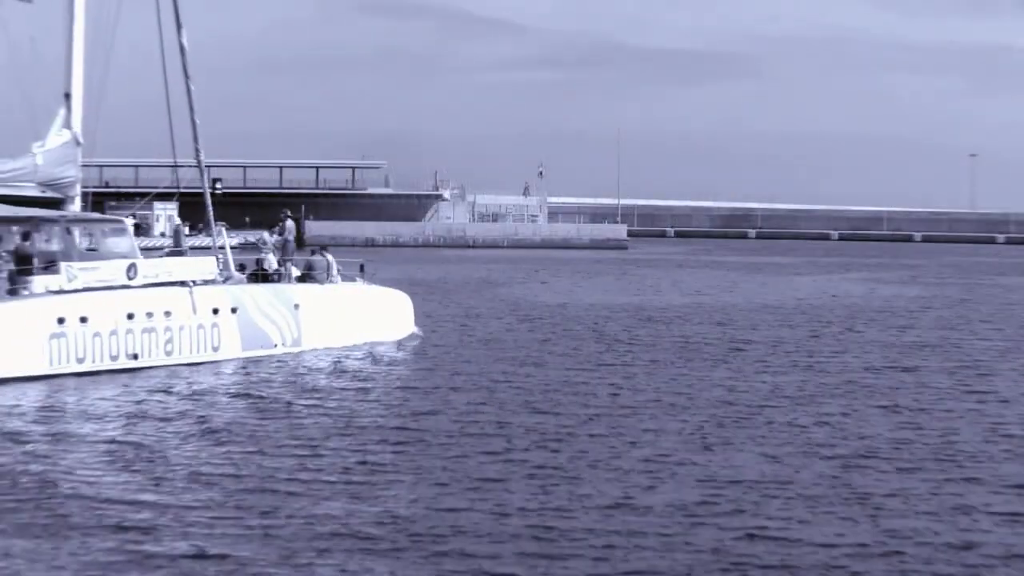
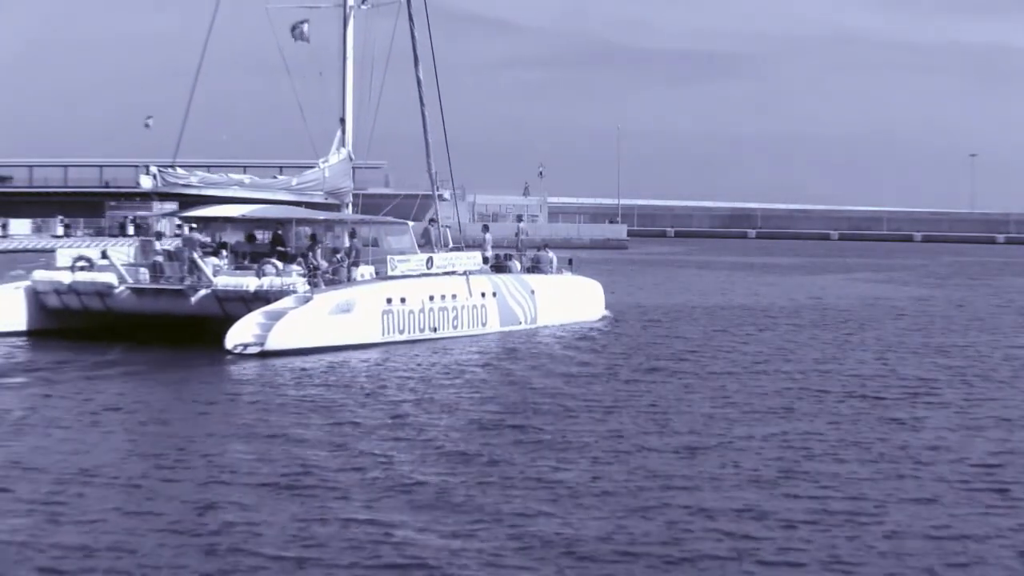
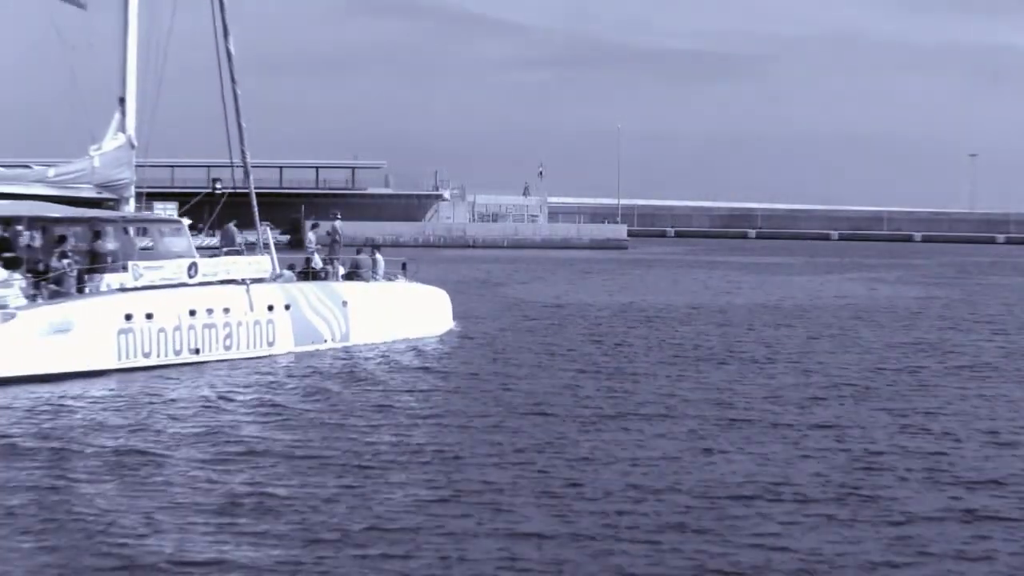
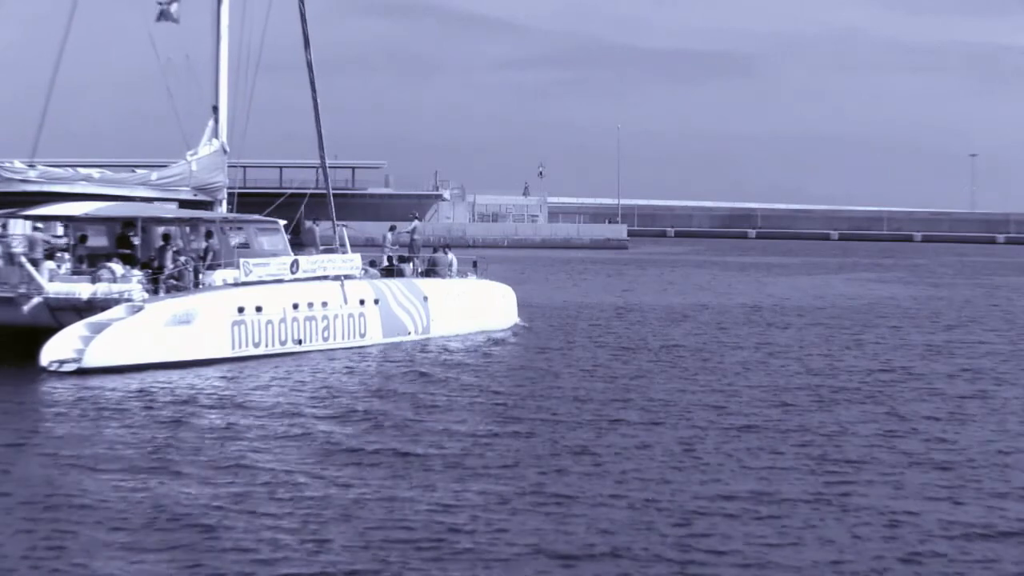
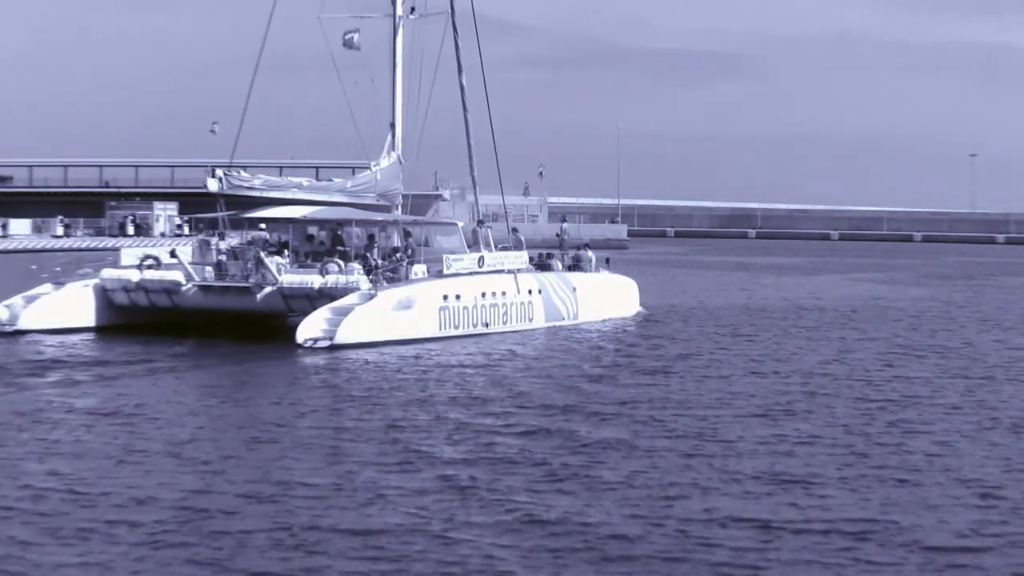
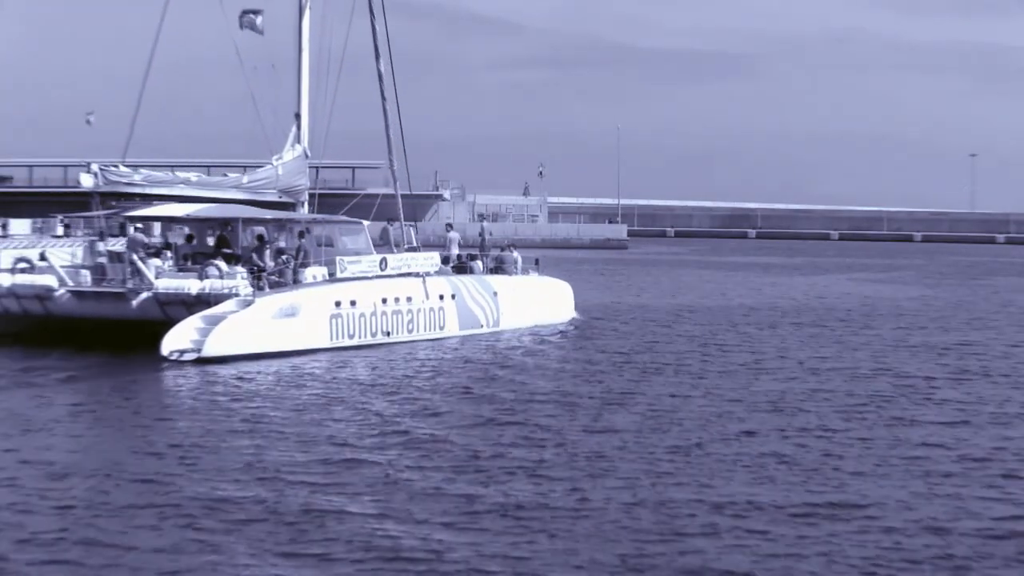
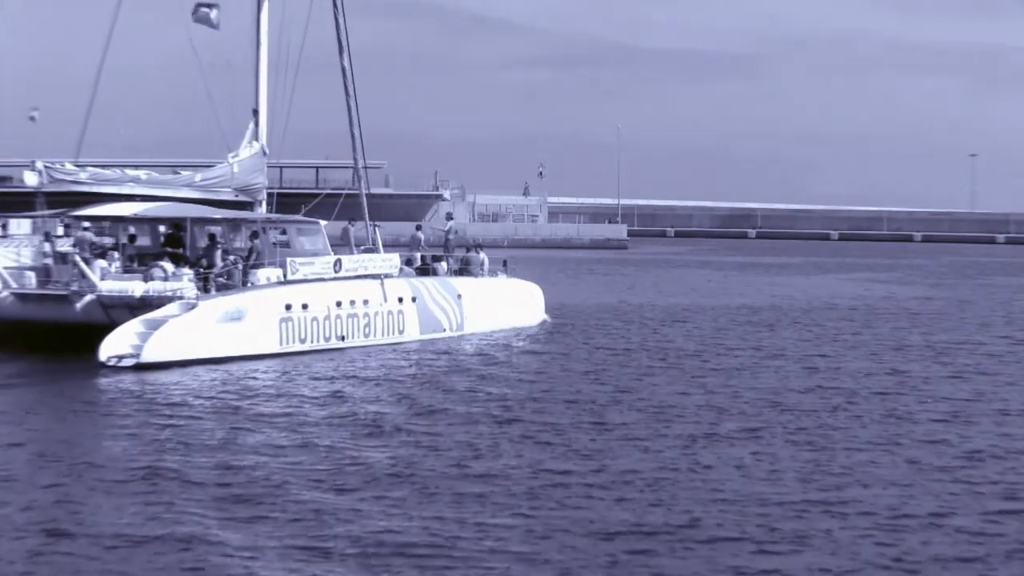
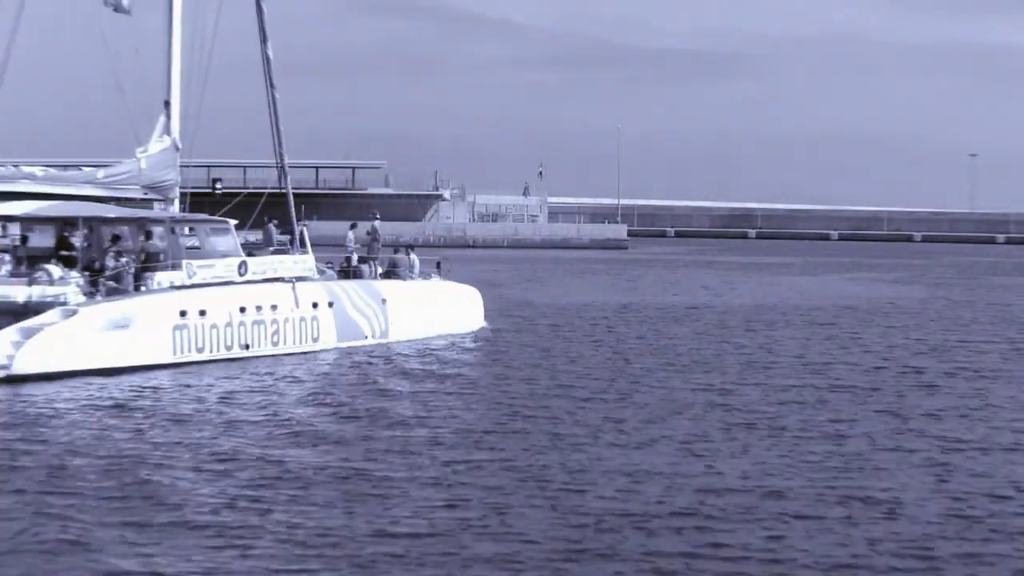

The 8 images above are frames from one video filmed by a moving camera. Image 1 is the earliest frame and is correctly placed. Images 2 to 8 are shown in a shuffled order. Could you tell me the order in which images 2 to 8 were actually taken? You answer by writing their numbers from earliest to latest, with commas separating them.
3, 8, 4, 7, 6, 2, 5
